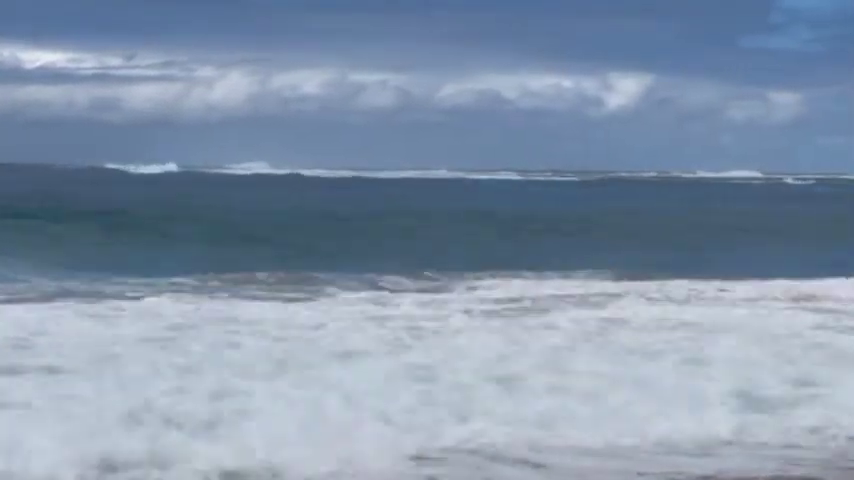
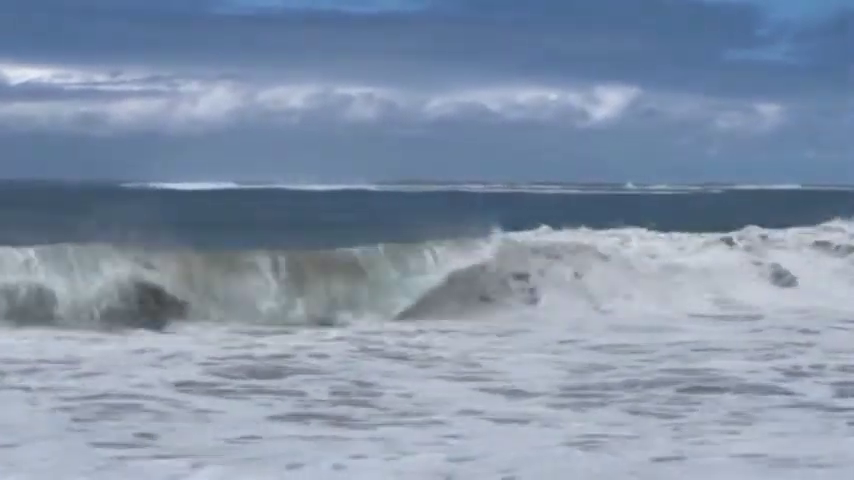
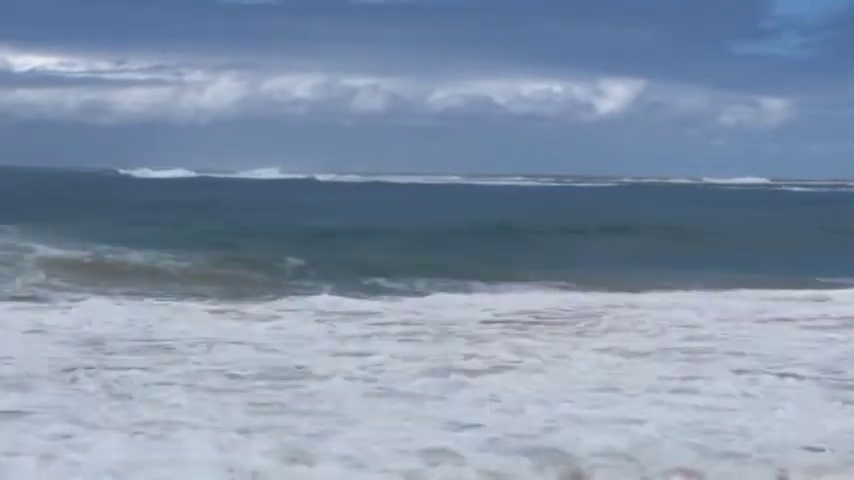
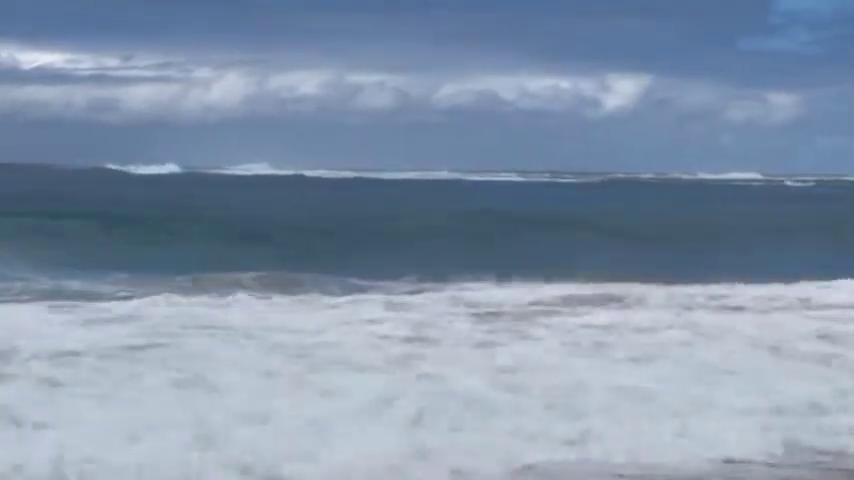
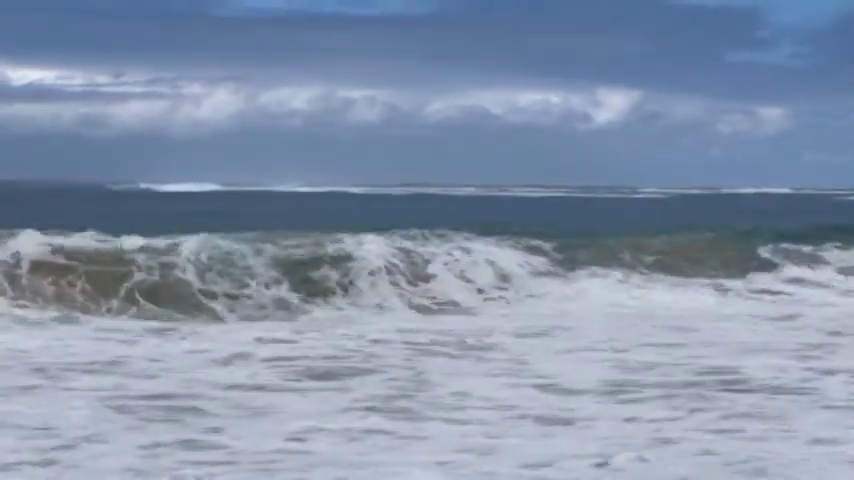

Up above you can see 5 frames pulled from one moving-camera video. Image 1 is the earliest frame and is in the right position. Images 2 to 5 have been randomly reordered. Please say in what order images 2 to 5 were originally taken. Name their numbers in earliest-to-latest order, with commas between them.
4, 3, 5, 2
